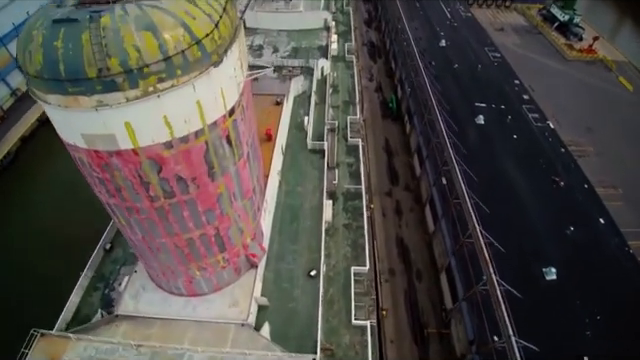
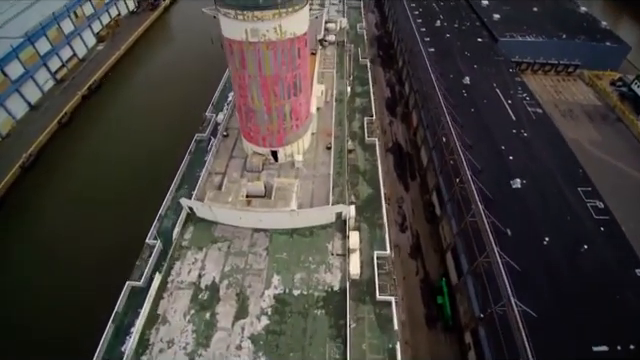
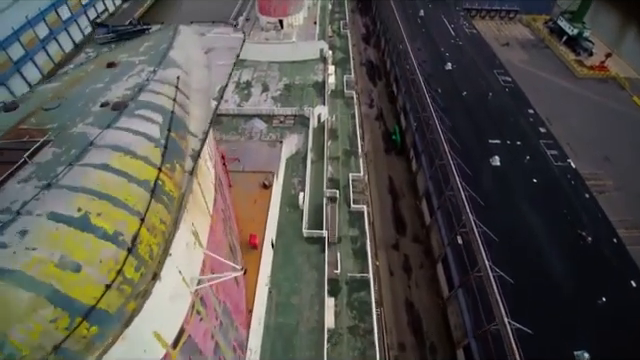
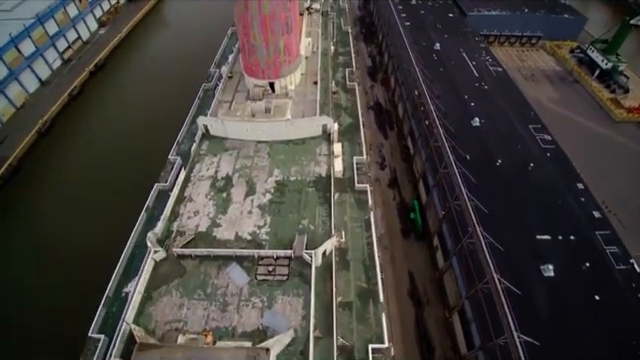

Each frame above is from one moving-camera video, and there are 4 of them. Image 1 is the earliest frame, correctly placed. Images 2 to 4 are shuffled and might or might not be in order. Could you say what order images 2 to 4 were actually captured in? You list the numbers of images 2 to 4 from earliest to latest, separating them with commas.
3, 4, 2
